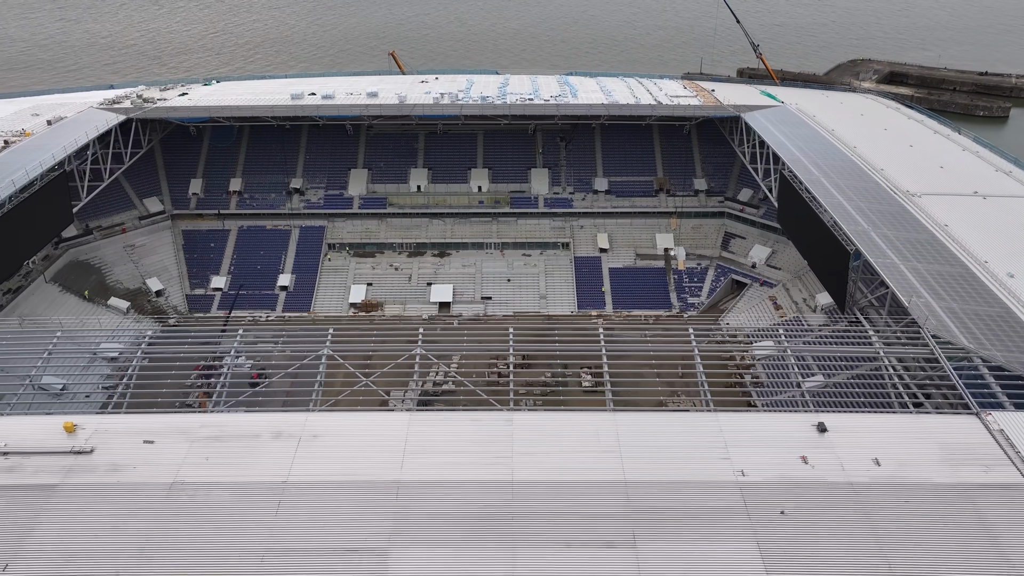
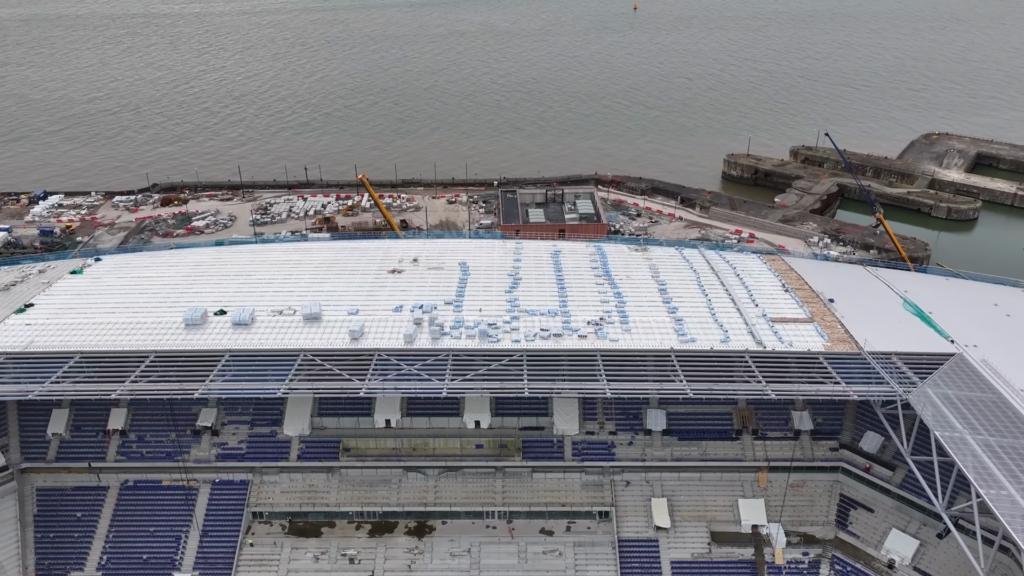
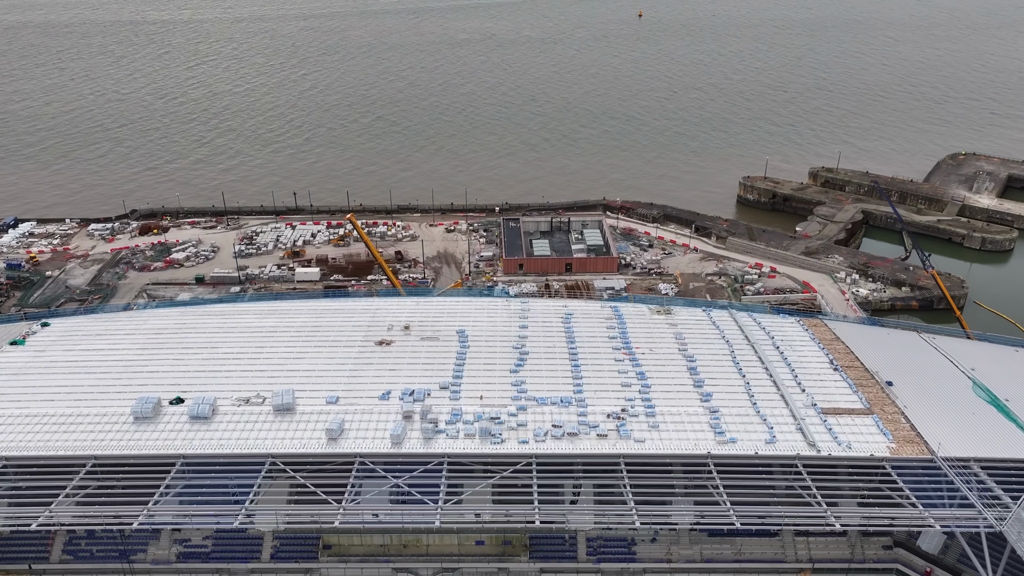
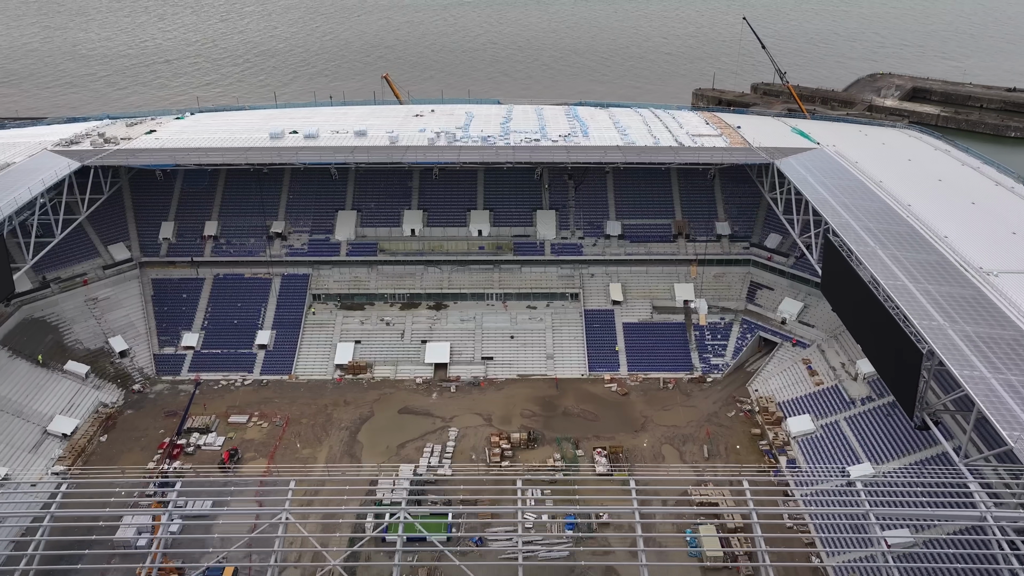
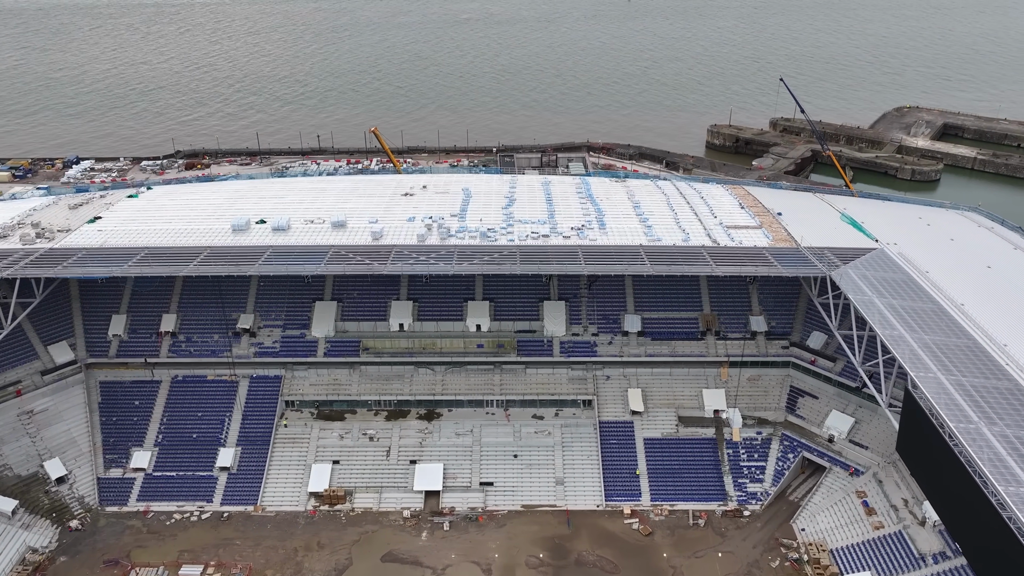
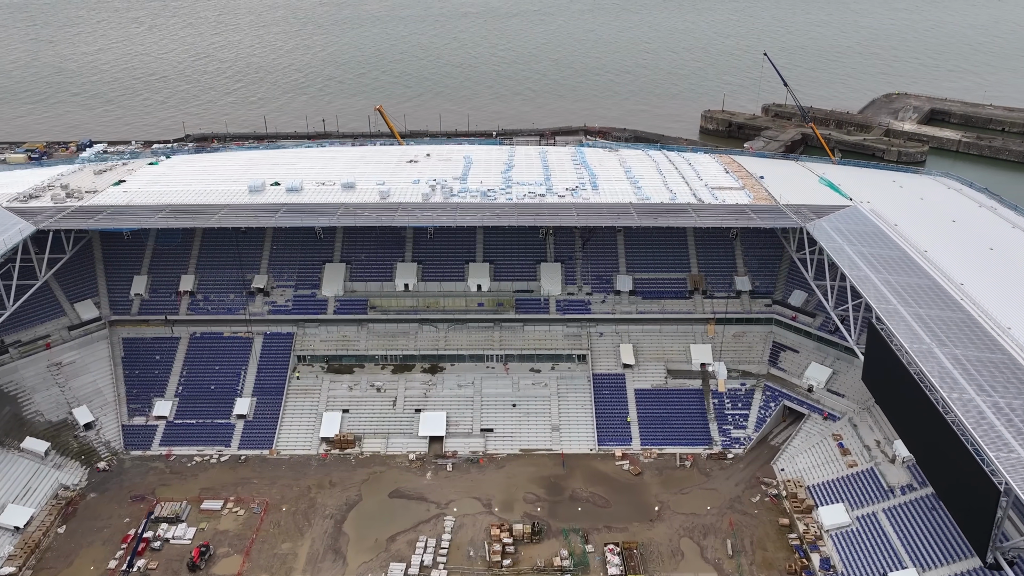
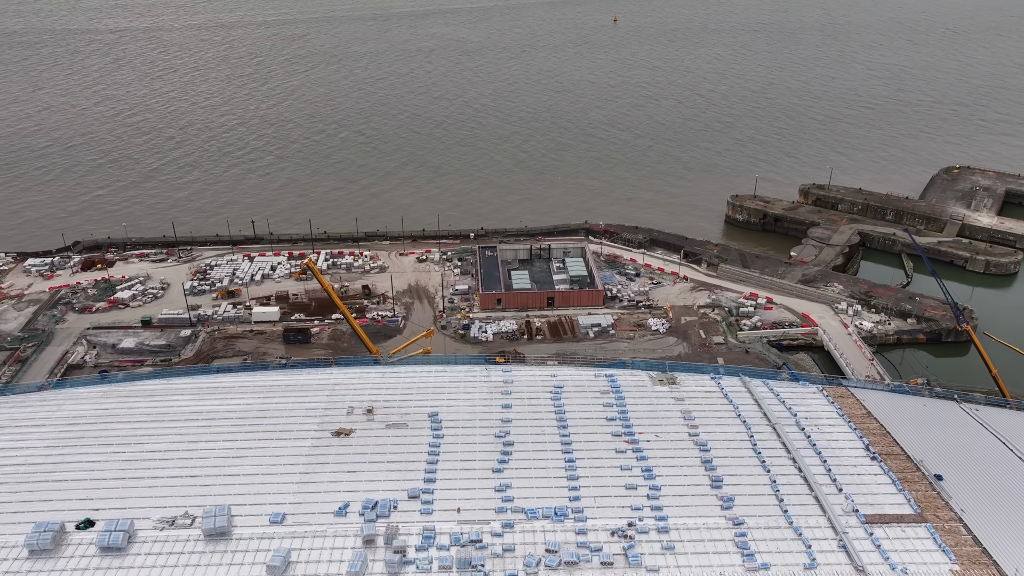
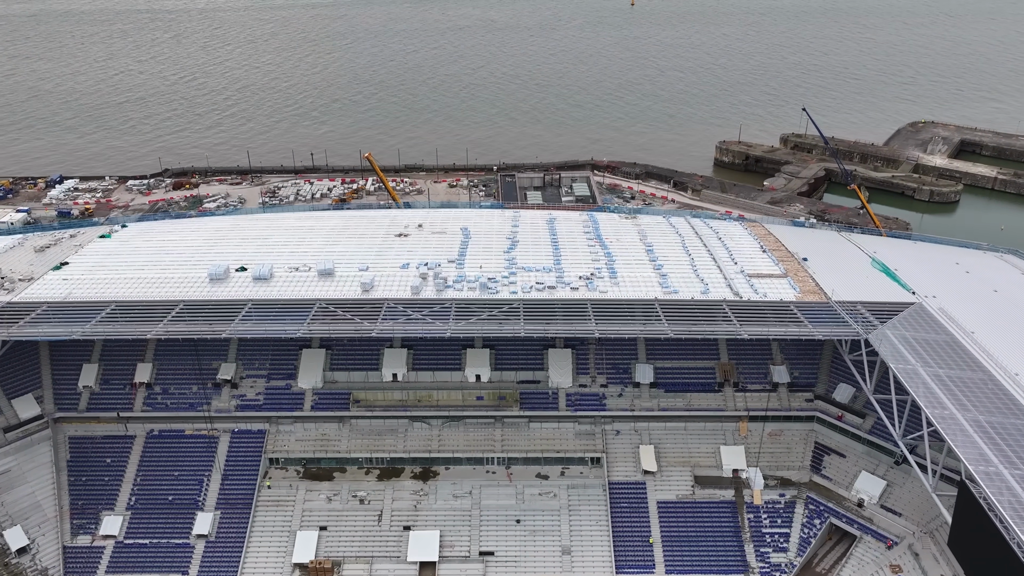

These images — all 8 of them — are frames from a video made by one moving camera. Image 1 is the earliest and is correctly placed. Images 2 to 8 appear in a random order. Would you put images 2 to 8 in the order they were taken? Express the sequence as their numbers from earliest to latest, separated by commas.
4, 6, 5, 8, 2, 3, 7
